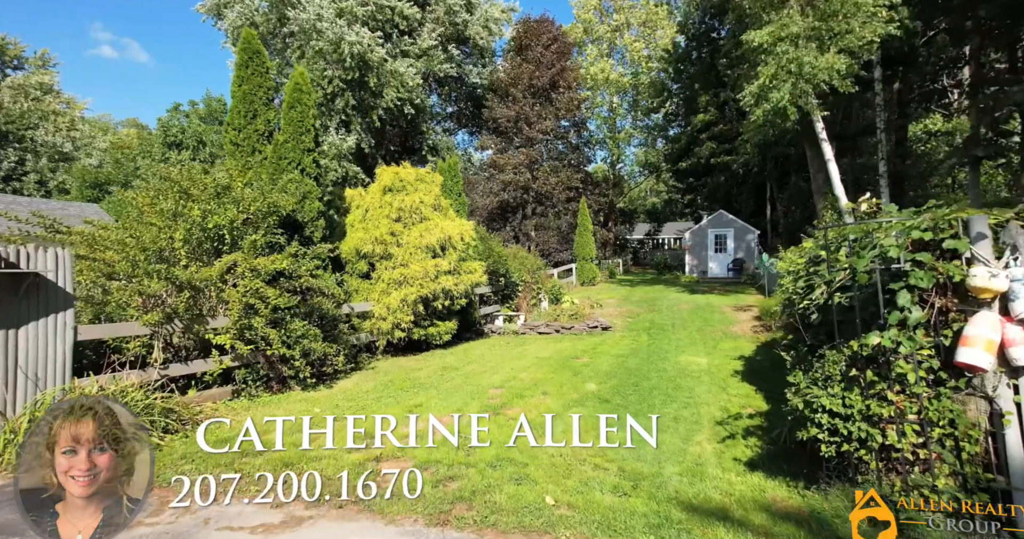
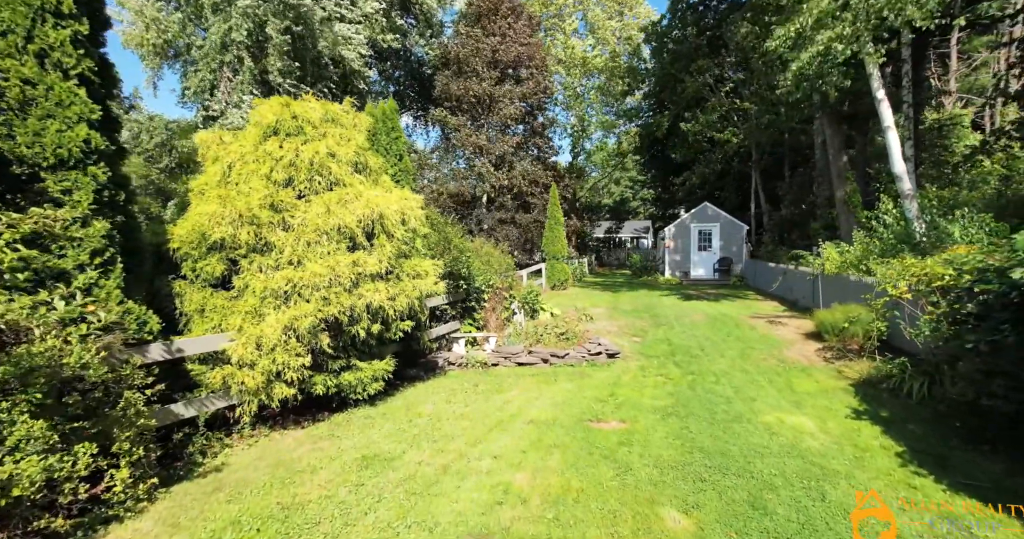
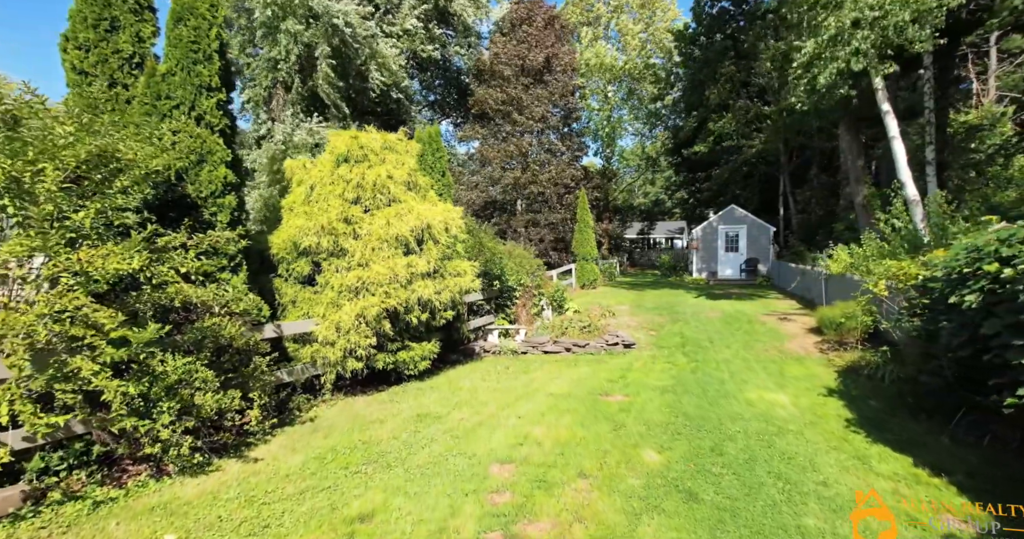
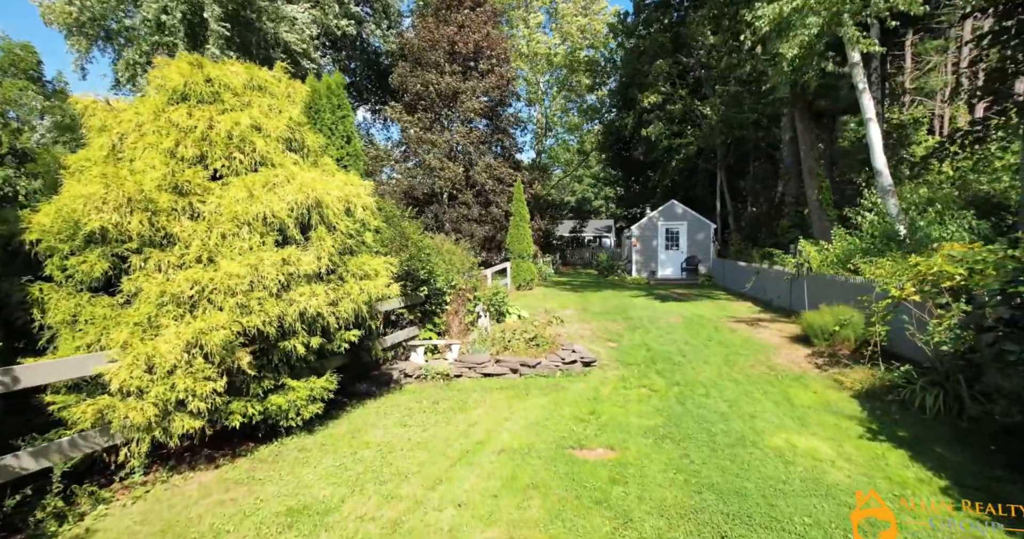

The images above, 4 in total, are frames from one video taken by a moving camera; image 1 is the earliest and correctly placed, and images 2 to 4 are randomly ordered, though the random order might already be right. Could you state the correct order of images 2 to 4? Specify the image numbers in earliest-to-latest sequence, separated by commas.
3, 2, 4
